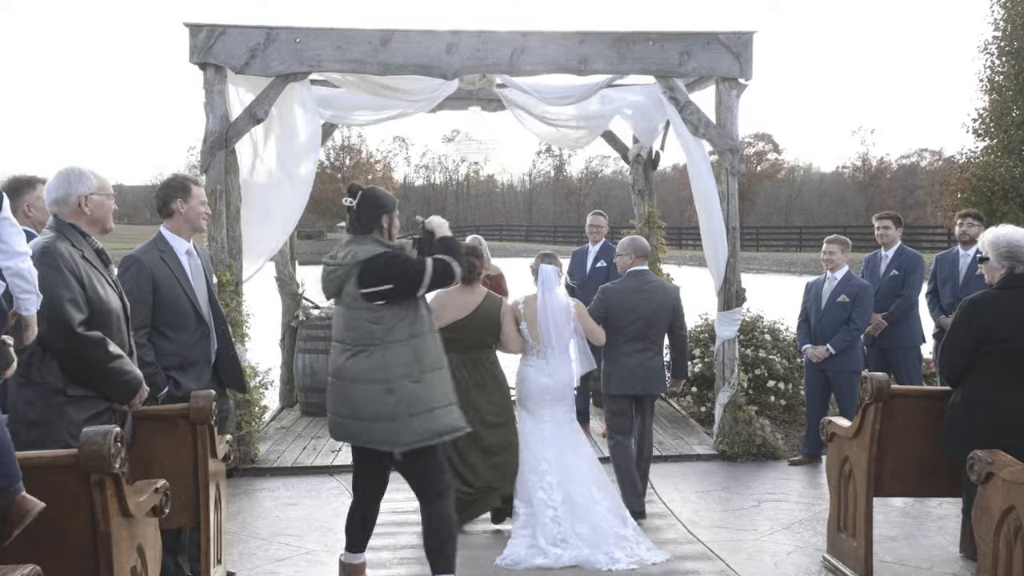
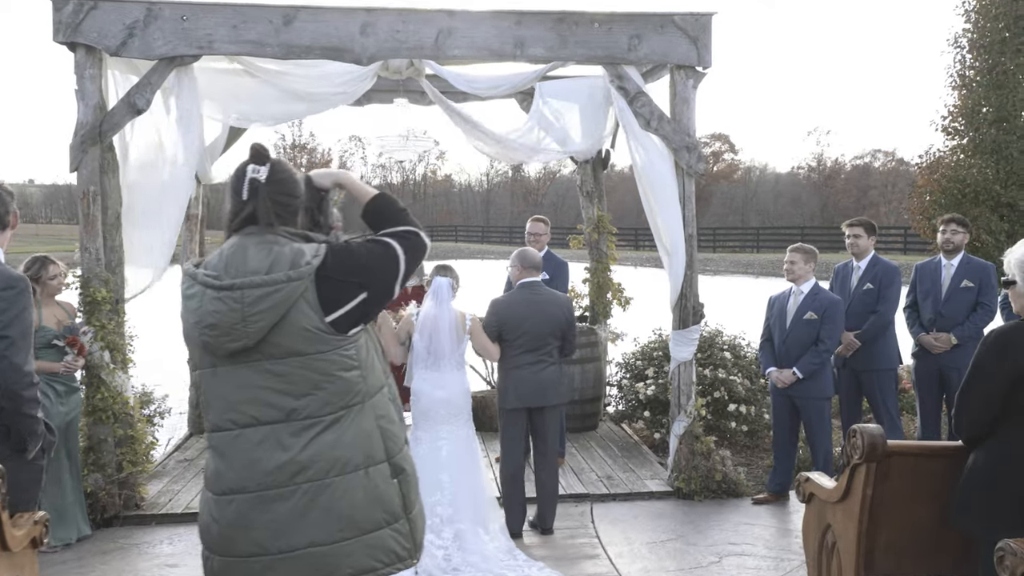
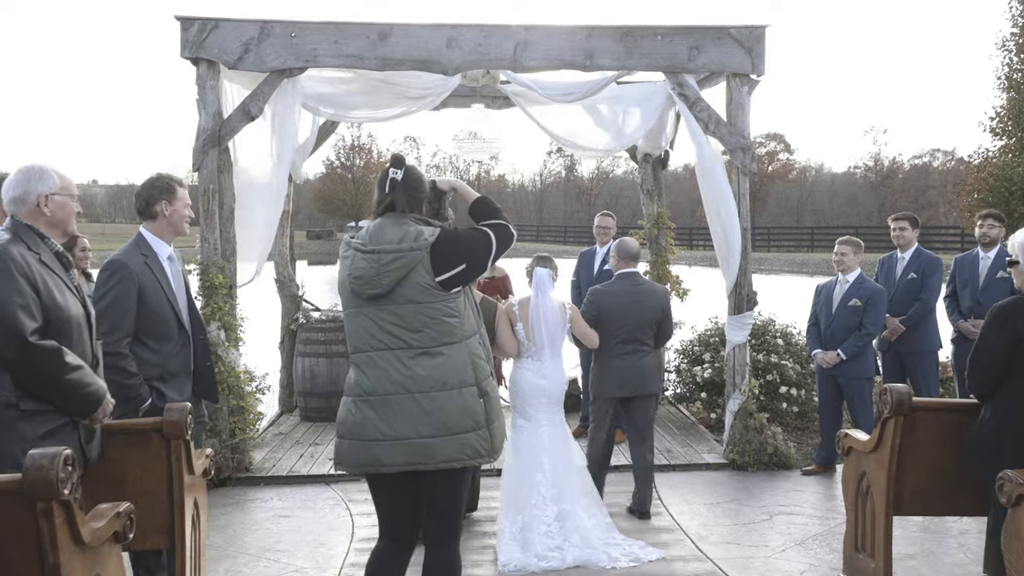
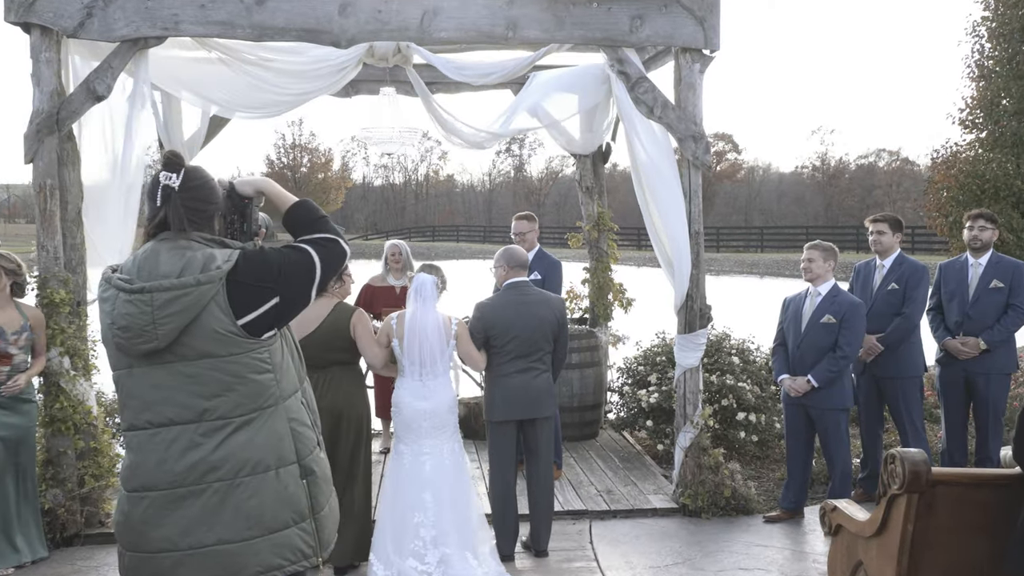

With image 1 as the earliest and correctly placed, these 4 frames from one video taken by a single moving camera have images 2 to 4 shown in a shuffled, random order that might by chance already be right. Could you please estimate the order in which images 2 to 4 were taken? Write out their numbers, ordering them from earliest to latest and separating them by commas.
3, 2, 4
